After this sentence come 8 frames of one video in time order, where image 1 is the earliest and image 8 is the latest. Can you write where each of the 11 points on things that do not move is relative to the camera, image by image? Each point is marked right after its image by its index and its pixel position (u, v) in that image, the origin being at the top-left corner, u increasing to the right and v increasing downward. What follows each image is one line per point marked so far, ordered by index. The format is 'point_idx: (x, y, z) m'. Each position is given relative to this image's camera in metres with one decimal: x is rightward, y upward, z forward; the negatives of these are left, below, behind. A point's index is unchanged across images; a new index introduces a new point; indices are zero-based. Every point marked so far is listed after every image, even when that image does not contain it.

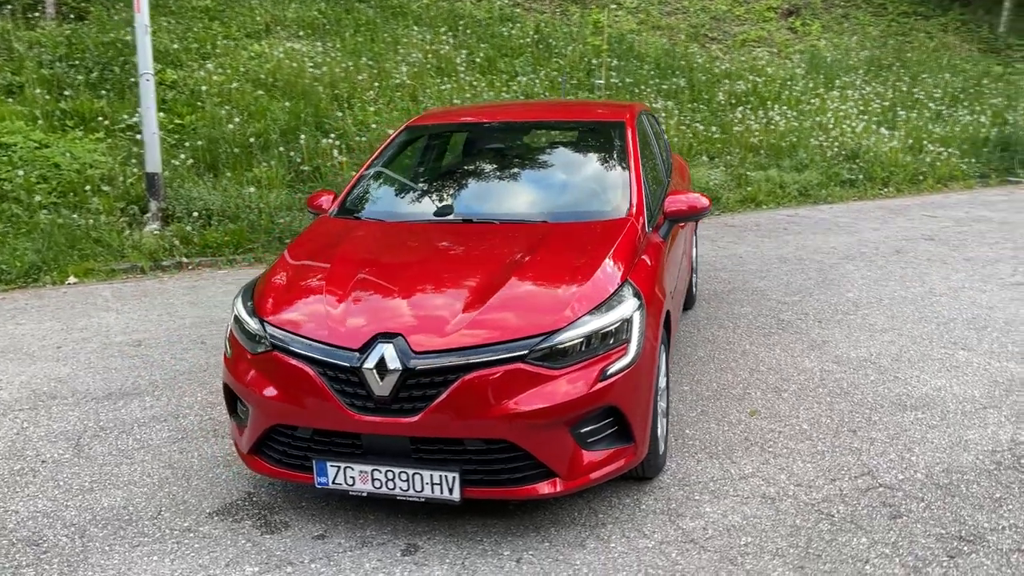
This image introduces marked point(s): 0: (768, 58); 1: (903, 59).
0: (+4.8, +4.3, +16.4) m
1: (+7.6, +4.5, +17.0) m
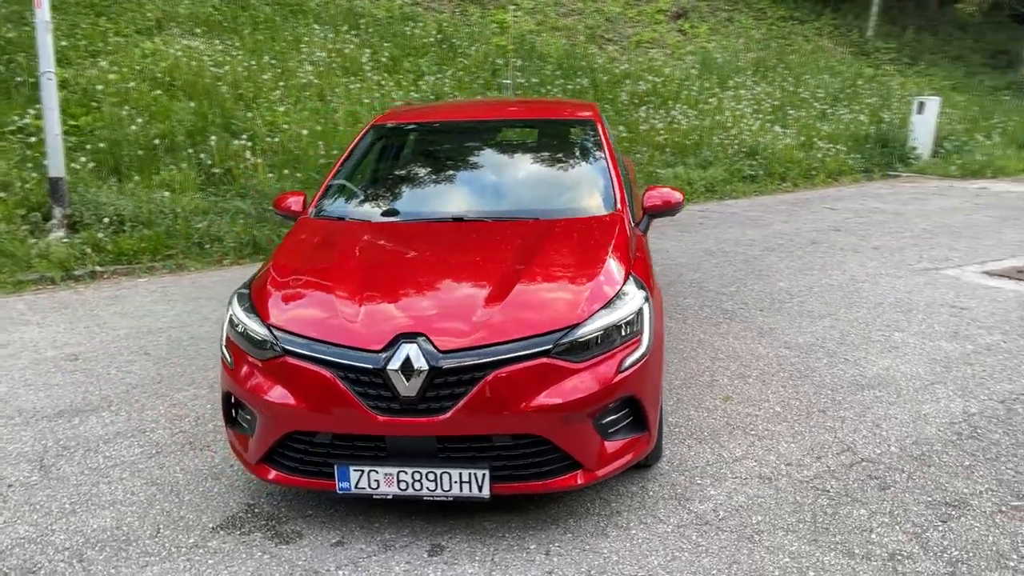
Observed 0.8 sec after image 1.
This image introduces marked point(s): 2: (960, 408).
0: (+2.9, +4.5, +17.0) m
1: (+5.6, +4.7, +17.9) m
2: (+2.2, -0.6, +4.3) m
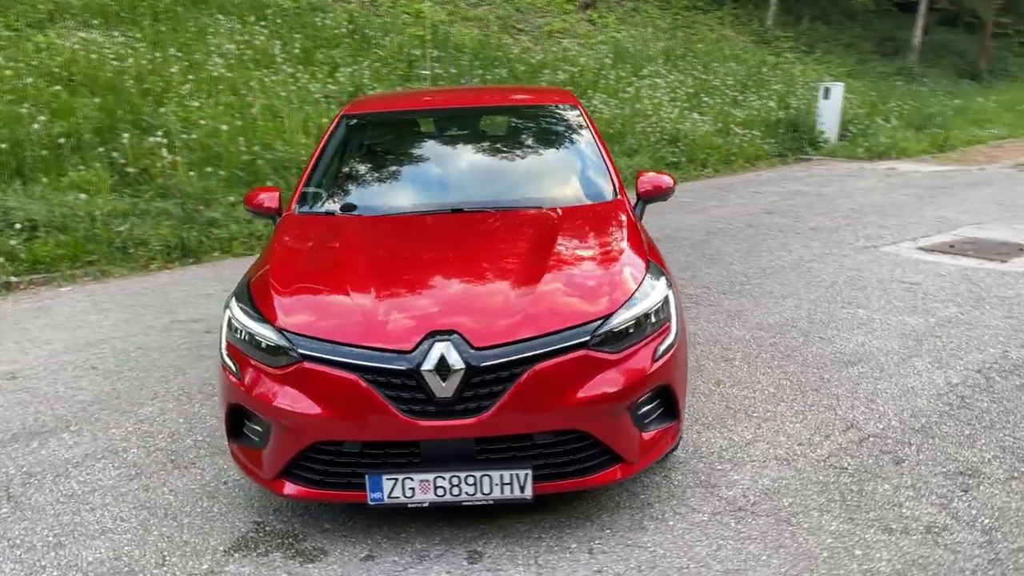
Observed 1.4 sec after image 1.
0: (+1.3, +4.7, +17.0) m
1: (+3.8, +5.0, +18.3) m
2: (+2.2, -0.5, +4.4) m
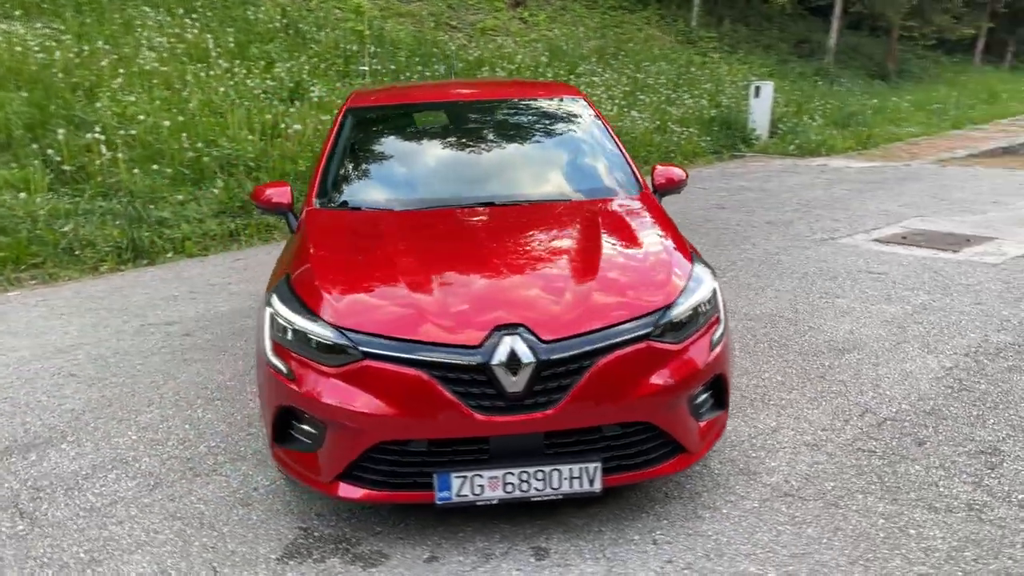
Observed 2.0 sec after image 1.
0: (0.0, +4.7, +17.0) m
1: (+2.4, +5.1, +18.5) m
2: (+2.2, -0.4, +4.6) m
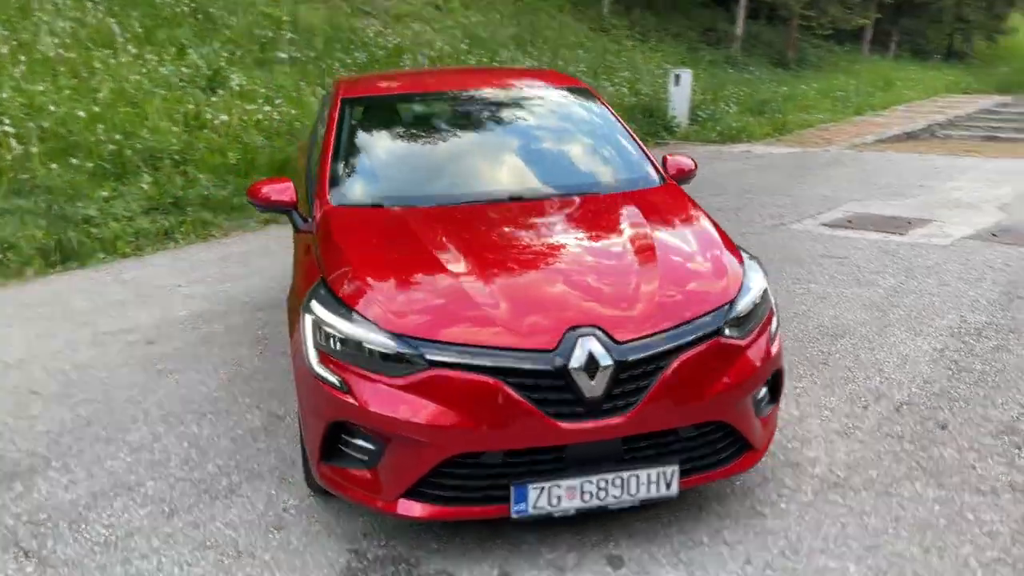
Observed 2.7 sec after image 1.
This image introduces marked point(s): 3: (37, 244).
0: (-1.6, +4.9, +16.7) m
1: (+0.6, +5.4, +18.5) m
2: (+2.3, -0.3, +4.7) m
3: (-3.9, +0.4, +7.2) m
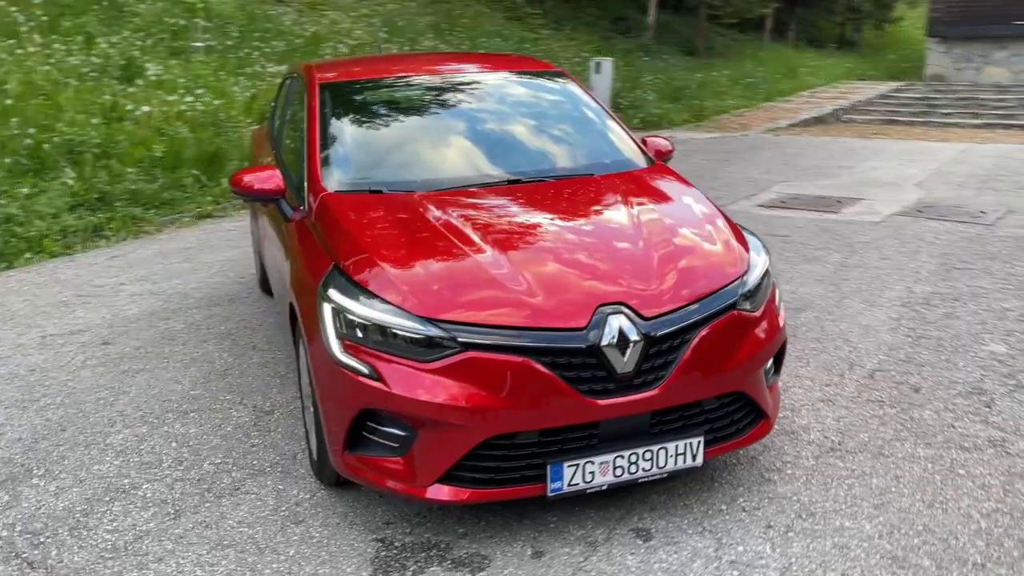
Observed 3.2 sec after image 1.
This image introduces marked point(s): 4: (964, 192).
0: (-3.1, +5.0, +16.4) m
1: (-1.2, +5.6, +18.4) m
2: (+2.1, -0.2, +5.0) m
3: (-4.3, +0.4, +6.8) m
4: (+4.4, +0.9, +8.5) m
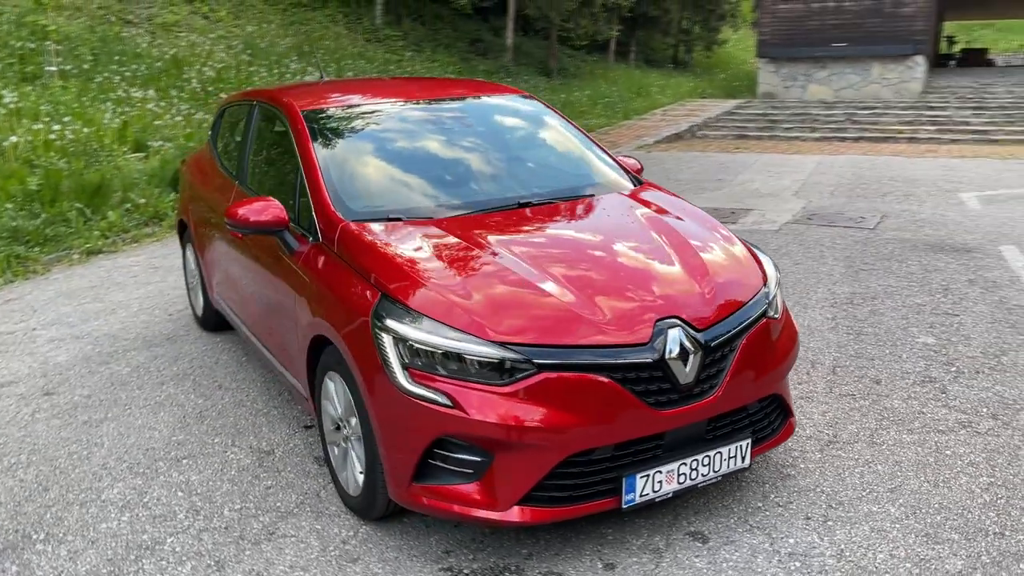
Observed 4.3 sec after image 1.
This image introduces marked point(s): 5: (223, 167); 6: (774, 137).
0: (-5.6, +4.4, +15.8) m
1: (-4.0, +5.0, +18.1) m
2: (+1.9, -0.2, +5.4) m
3: (-4.8, 0.0, +6.0) m
4: (+3.5, +0.9, +9.3) m
5: (-1.6, +0.7, +4.8) m
6: (+5.1, +3.0, +17.0) m
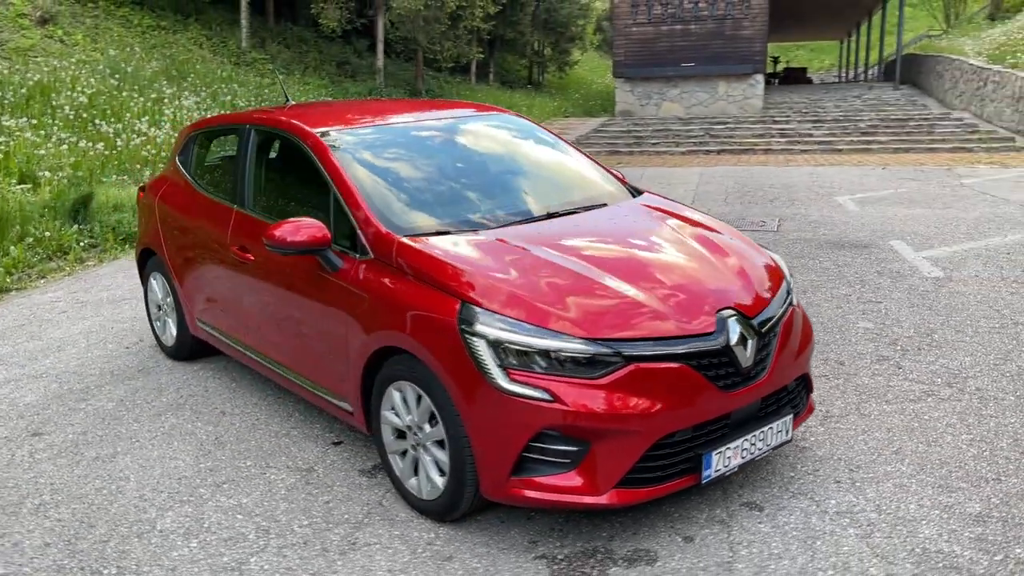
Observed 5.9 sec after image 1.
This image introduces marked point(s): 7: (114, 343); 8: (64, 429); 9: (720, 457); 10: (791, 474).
0: (-7.6, +3.8, +15.0) m
1: (-6.5, +4.4, +17.6) m
2: (+1.7, -0.2, +5.9) m
3: (-5.0, -0.4, +5.4) m
4: (+2.5, +0.9, +10.0) m
5: (-1.7, +0.5, +4.7) m
6: (+2.8, +2.8, +18.0) m
7: (-2.6, -0.4, +5.8) m
8: (-2.2, -0.7, +4.3) m
9: (+0.7, -0.6, +3.1) m
10: (+1.1, -0.8, +3.5) m
